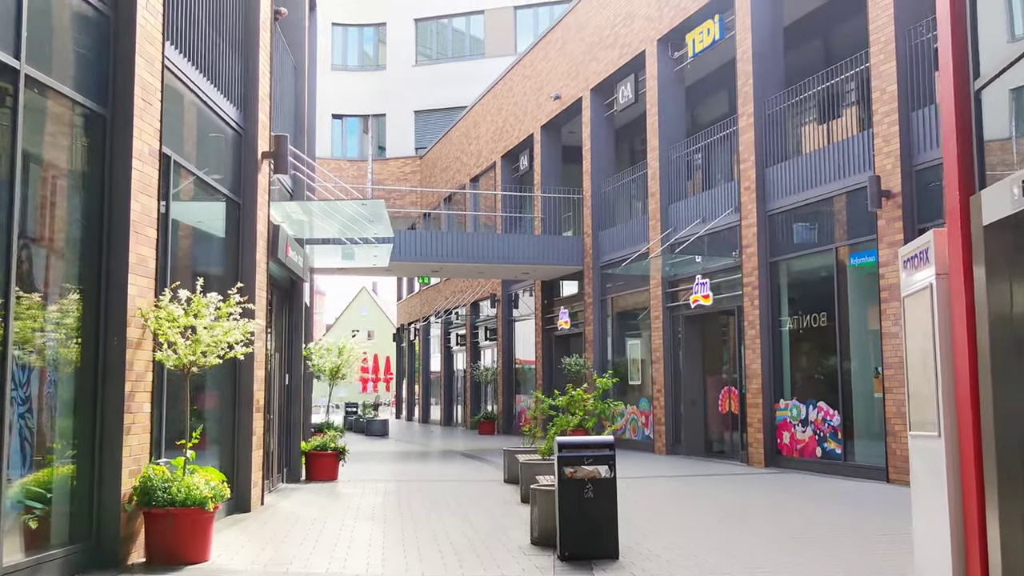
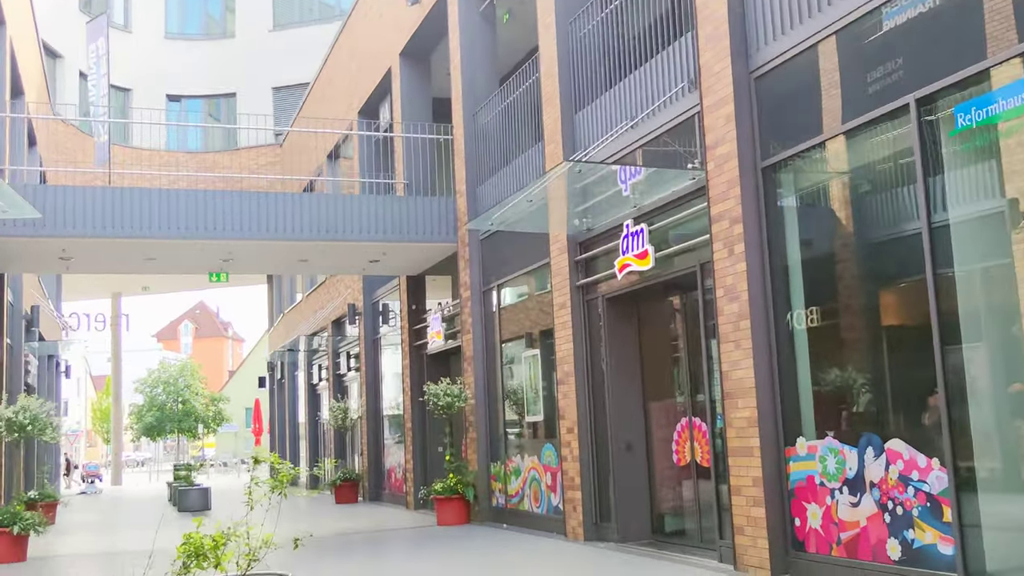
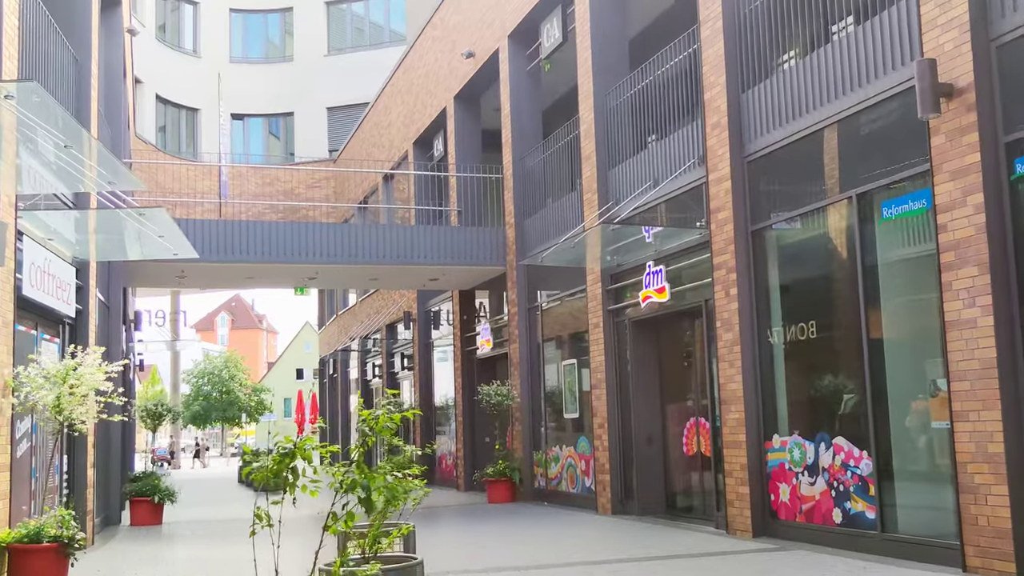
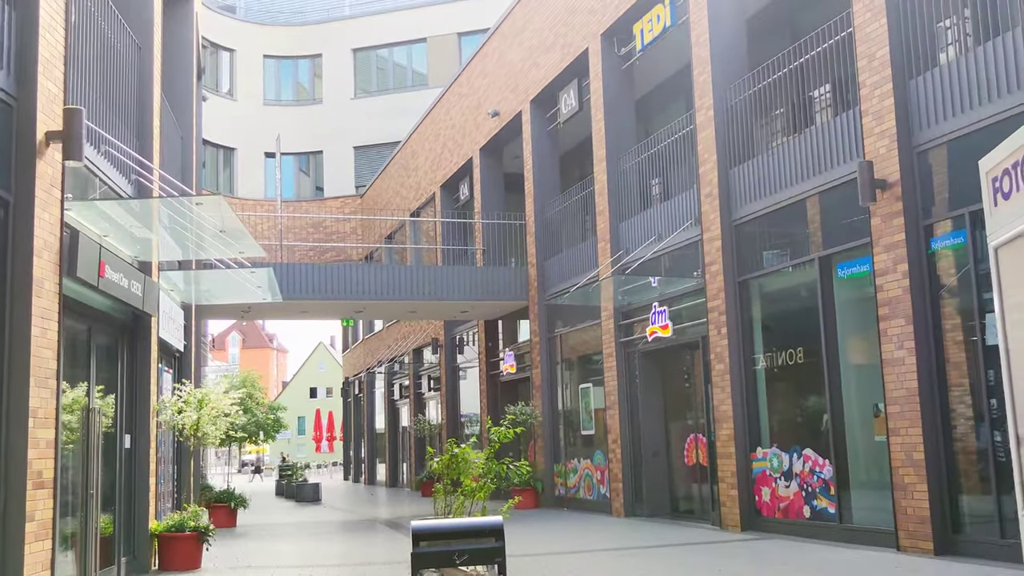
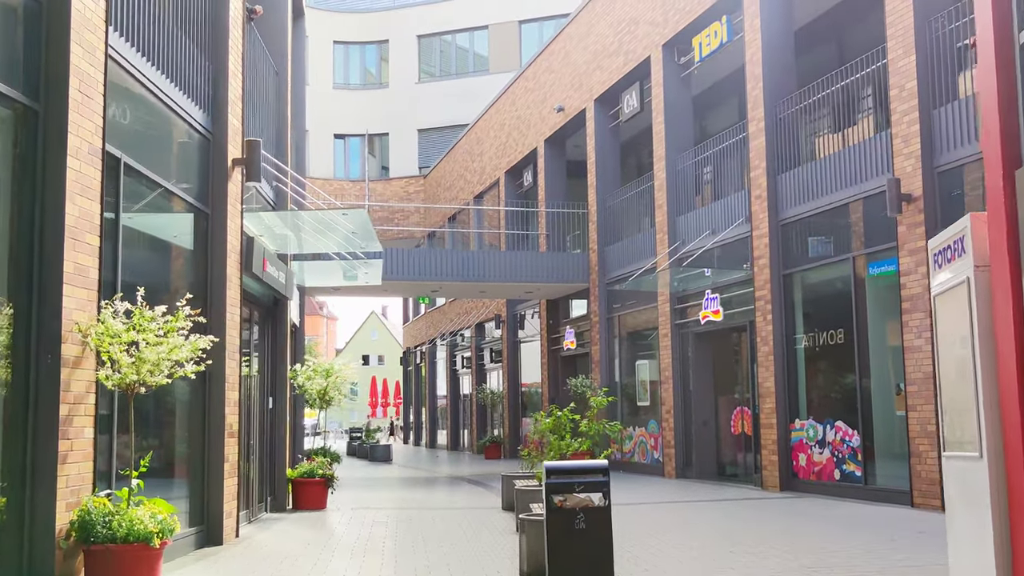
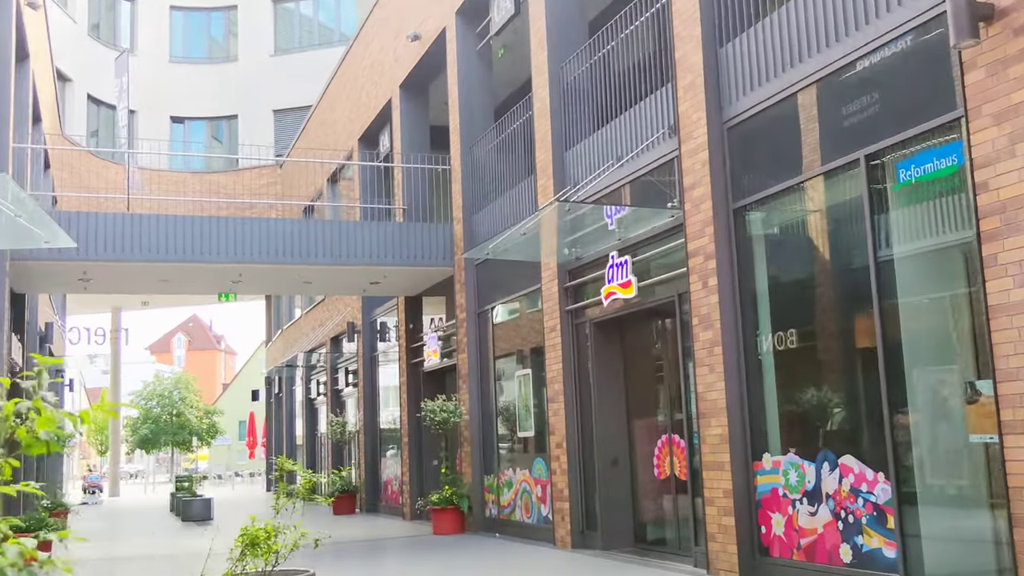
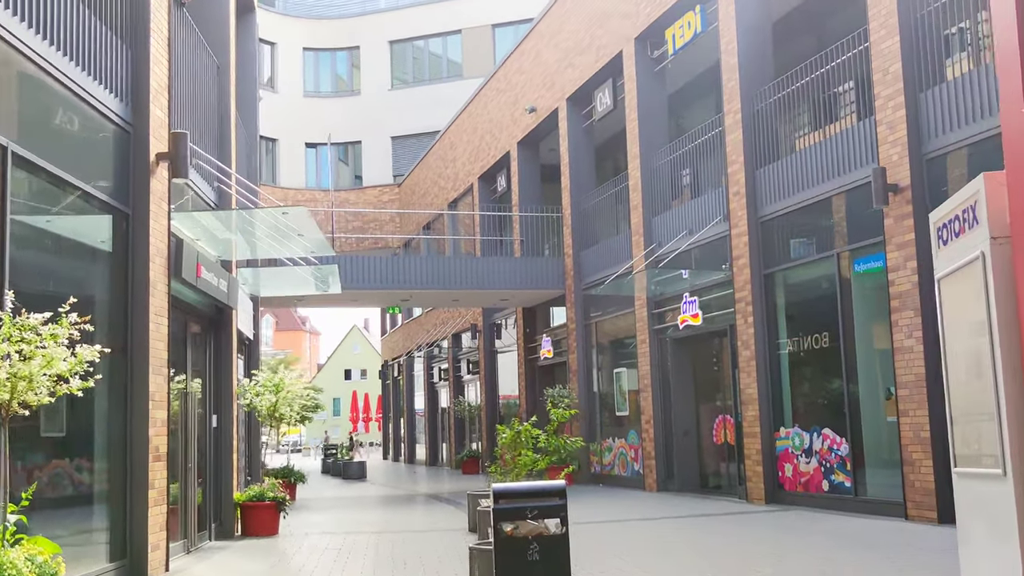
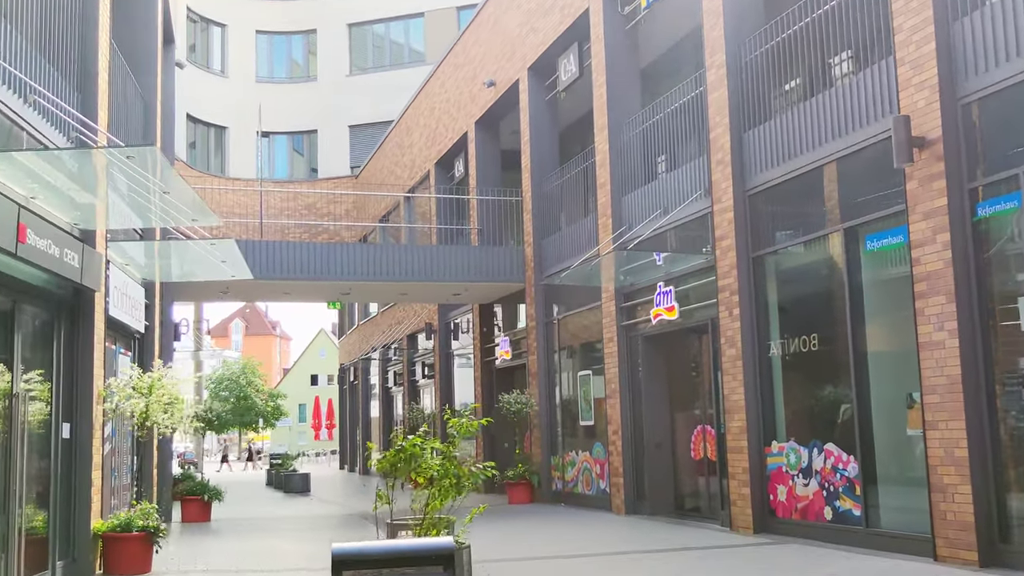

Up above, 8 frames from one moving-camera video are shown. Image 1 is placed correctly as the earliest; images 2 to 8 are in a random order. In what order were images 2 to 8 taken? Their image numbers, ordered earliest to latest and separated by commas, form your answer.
5, 7, 4, 8, 3, 6, 2
